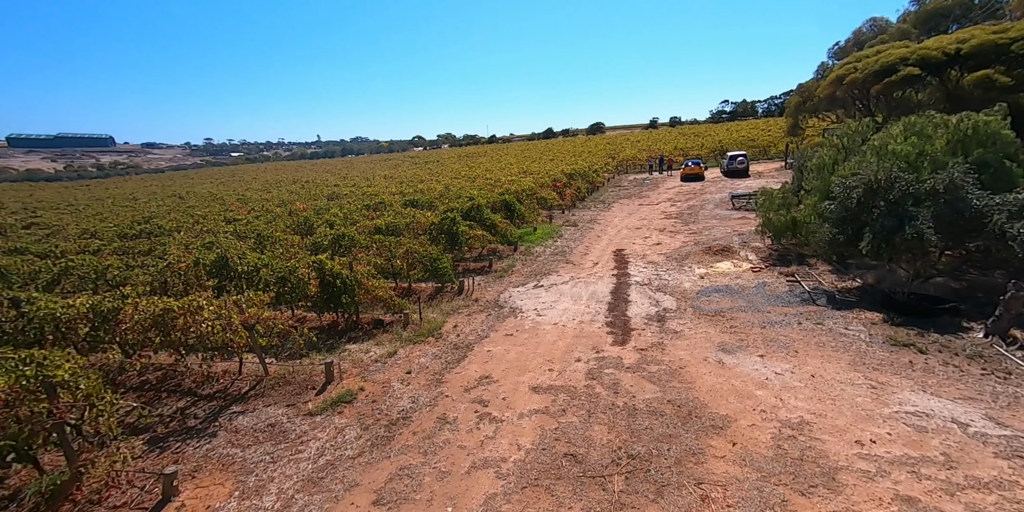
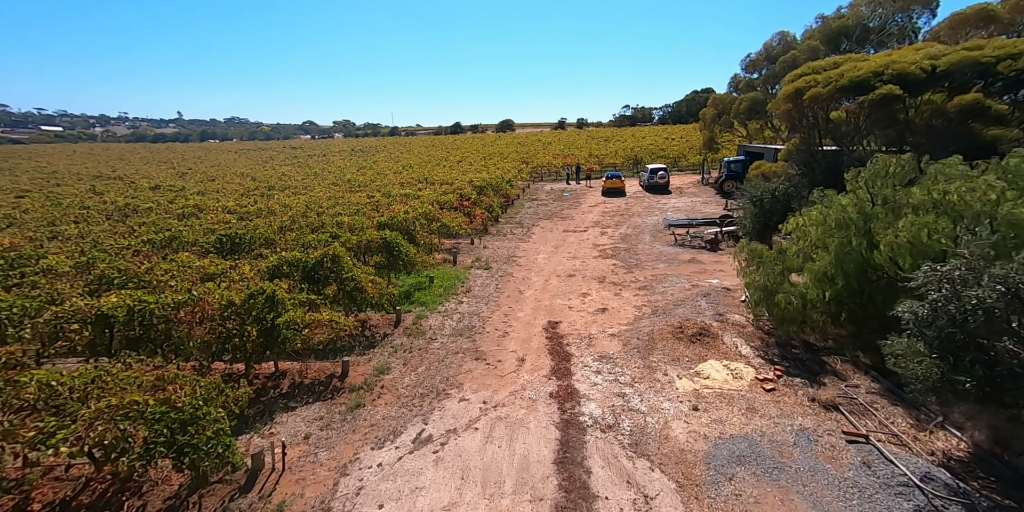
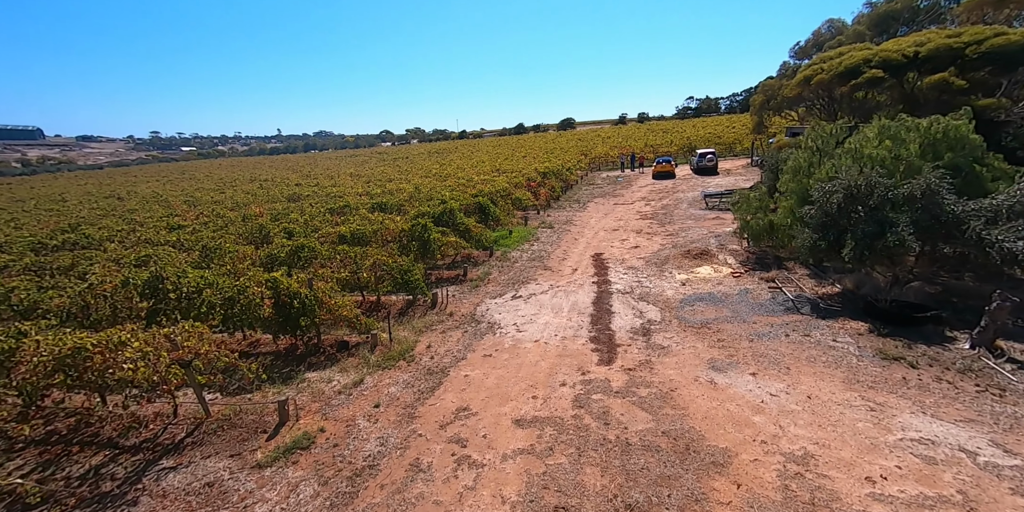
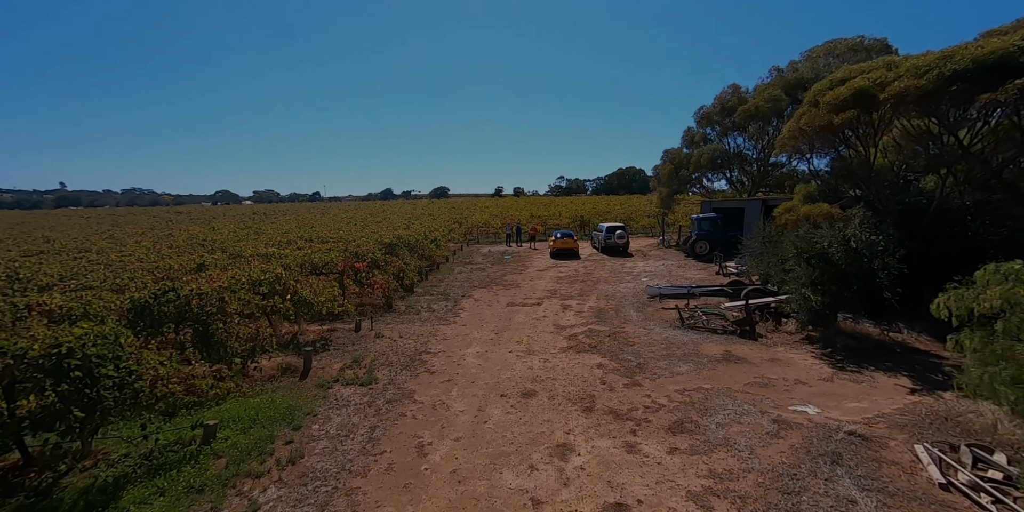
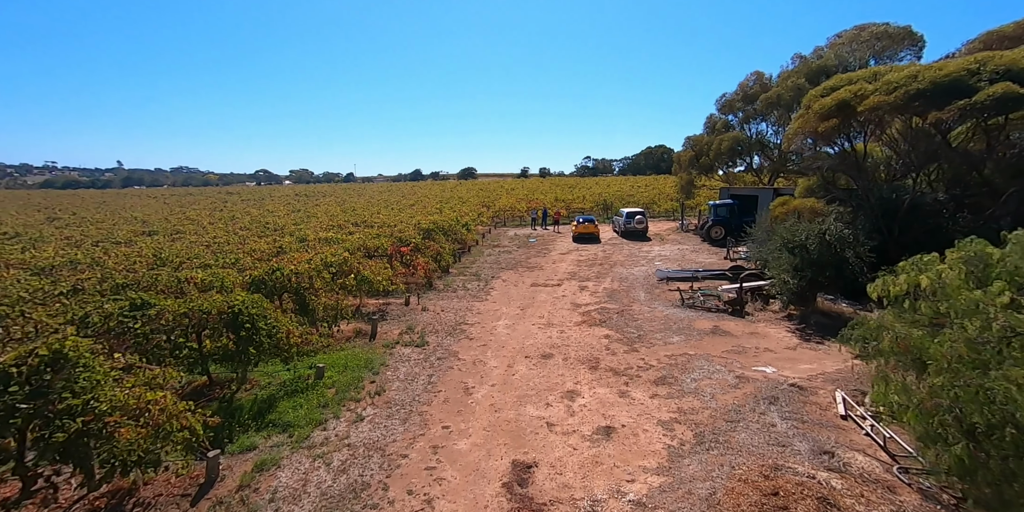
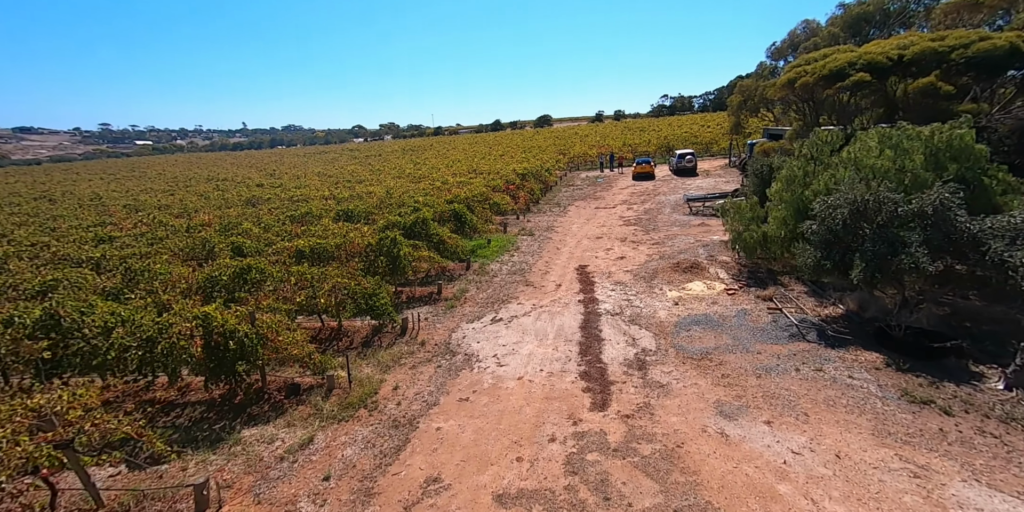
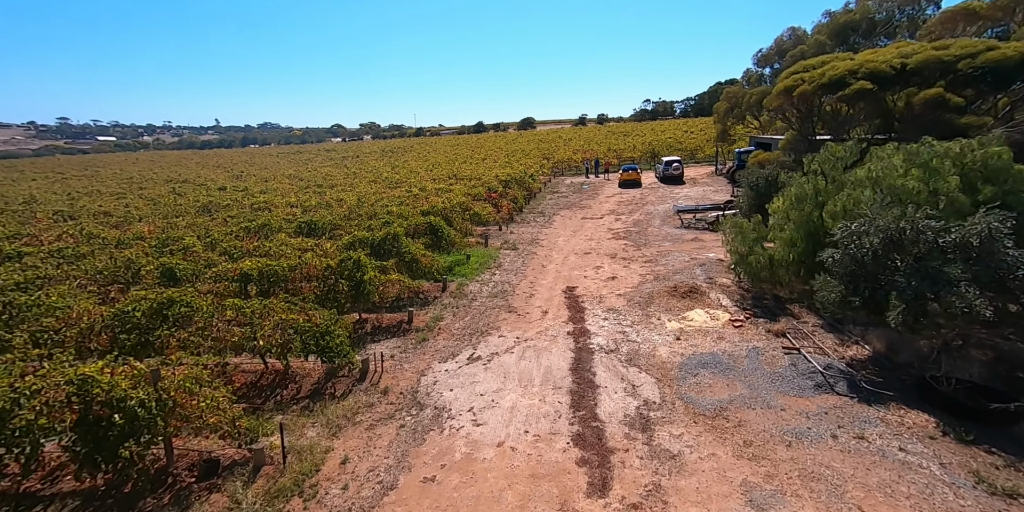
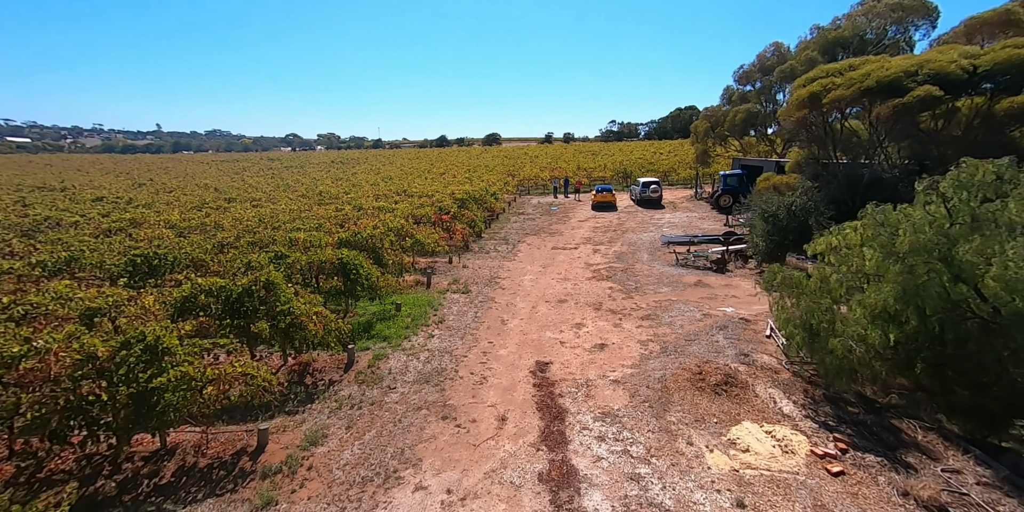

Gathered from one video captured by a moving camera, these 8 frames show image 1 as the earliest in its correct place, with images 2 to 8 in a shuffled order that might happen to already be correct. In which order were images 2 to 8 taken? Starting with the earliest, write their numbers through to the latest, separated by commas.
3, 6, 7, 2, 8, 5, 4
